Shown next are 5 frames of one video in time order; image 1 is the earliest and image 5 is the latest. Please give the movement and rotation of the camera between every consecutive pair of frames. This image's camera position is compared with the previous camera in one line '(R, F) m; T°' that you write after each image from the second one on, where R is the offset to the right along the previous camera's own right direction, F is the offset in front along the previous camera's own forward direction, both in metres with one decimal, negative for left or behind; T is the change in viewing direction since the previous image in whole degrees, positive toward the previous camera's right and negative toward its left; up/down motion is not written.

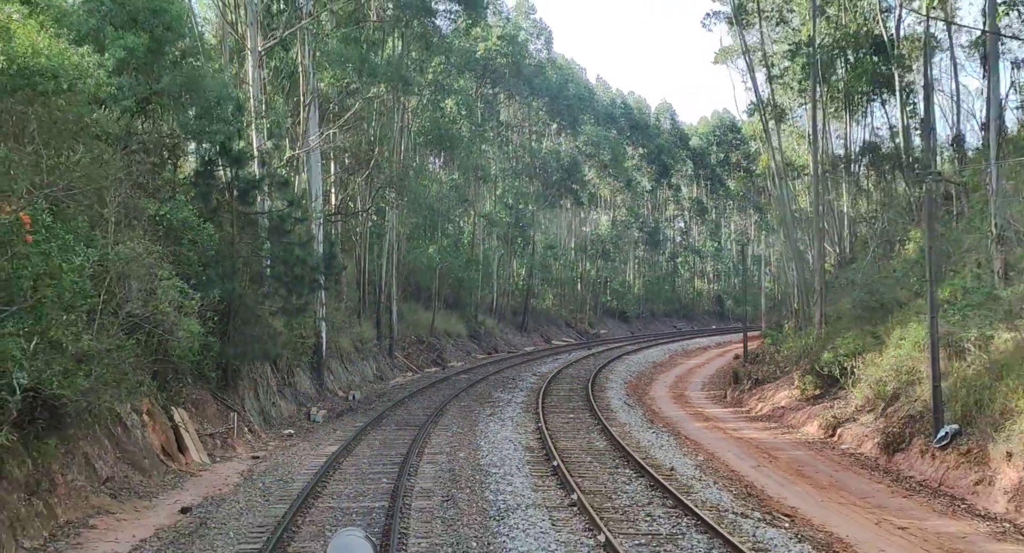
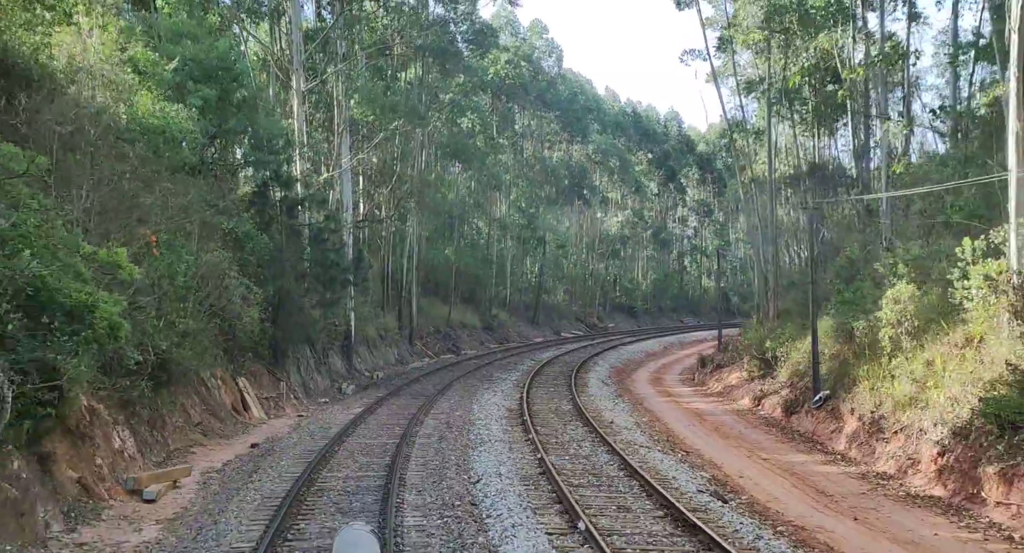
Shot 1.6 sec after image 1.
(+1.0, -5.3) m; -2°
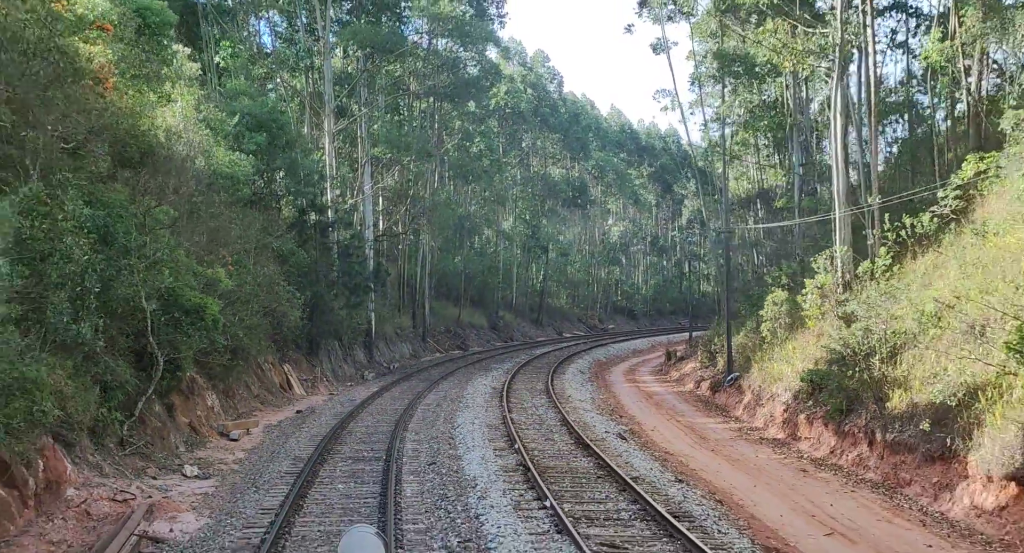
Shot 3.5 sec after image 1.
(+1.1, -6.4) m; -1°
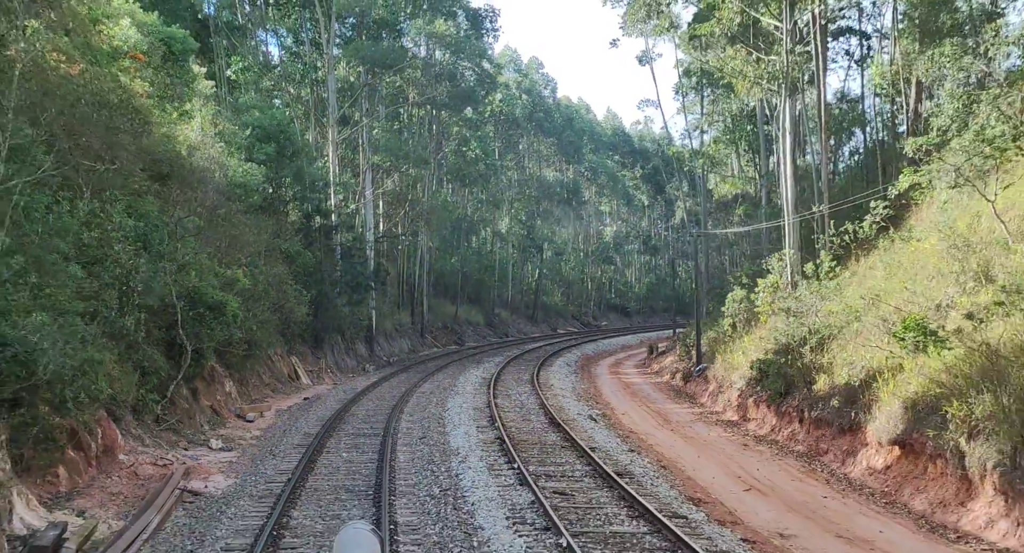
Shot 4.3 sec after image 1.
(+0.4, -2.6) m; 0°
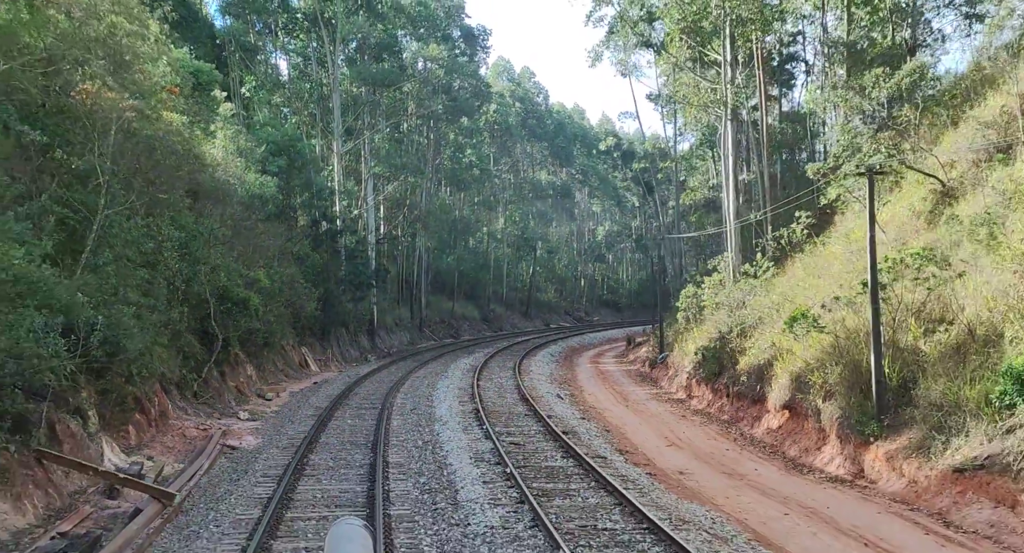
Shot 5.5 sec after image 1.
(+0.6, -3.9) m; 0°
